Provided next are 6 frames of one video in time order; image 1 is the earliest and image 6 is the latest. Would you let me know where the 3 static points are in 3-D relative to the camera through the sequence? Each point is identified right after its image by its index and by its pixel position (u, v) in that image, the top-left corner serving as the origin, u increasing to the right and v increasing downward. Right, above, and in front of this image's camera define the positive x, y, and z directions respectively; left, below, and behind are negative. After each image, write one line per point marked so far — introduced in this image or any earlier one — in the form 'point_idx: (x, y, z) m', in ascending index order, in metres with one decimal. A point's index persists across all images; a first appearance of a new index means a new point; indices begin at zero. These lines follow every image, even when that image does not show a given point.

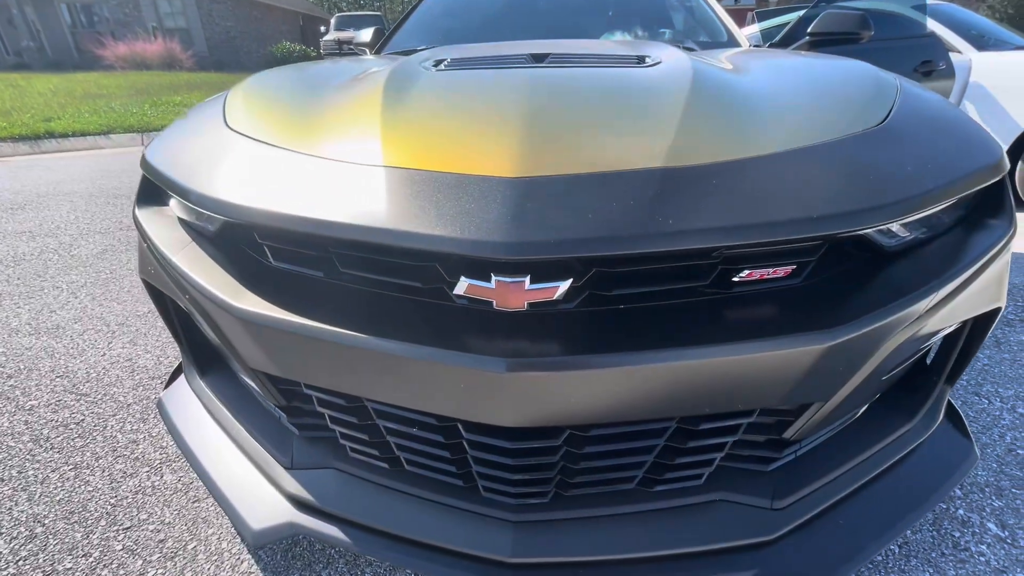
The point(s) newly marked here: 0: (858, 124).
0: (+0.6, +0.3, +0.9) m
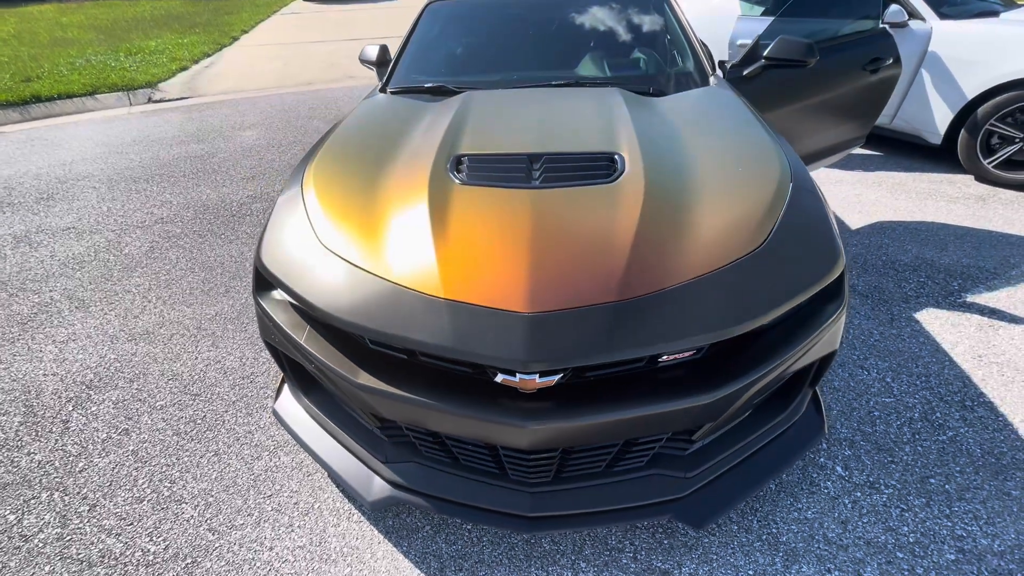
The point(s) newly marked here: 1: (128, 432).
0: (+0.7, +0.2, +1.4) m
1: (-1.6, -0.6, +2.0) m
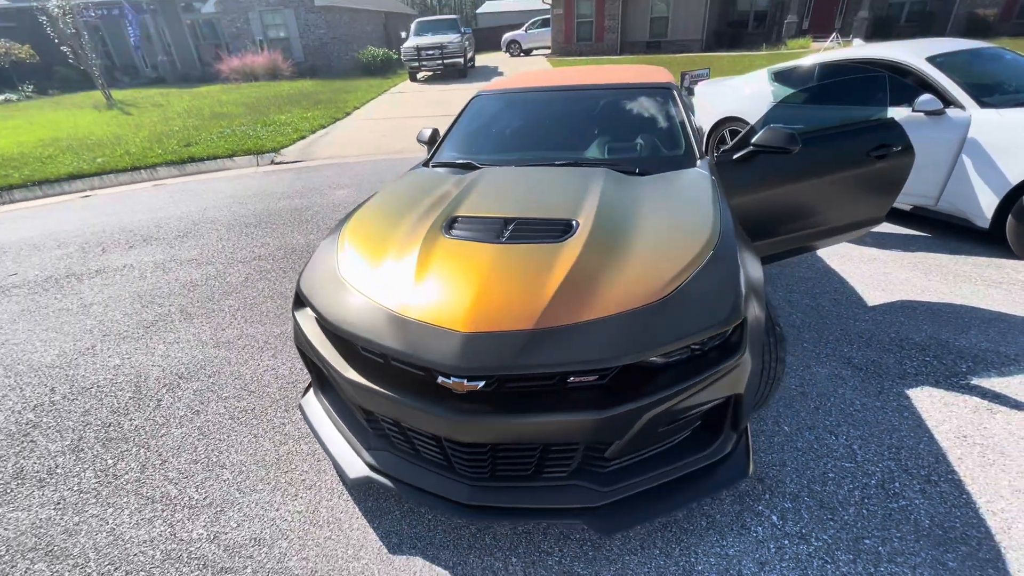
0: (+0.5, 0.0, +1.7) m
1: (-1.7, -0.7, +2.6) m
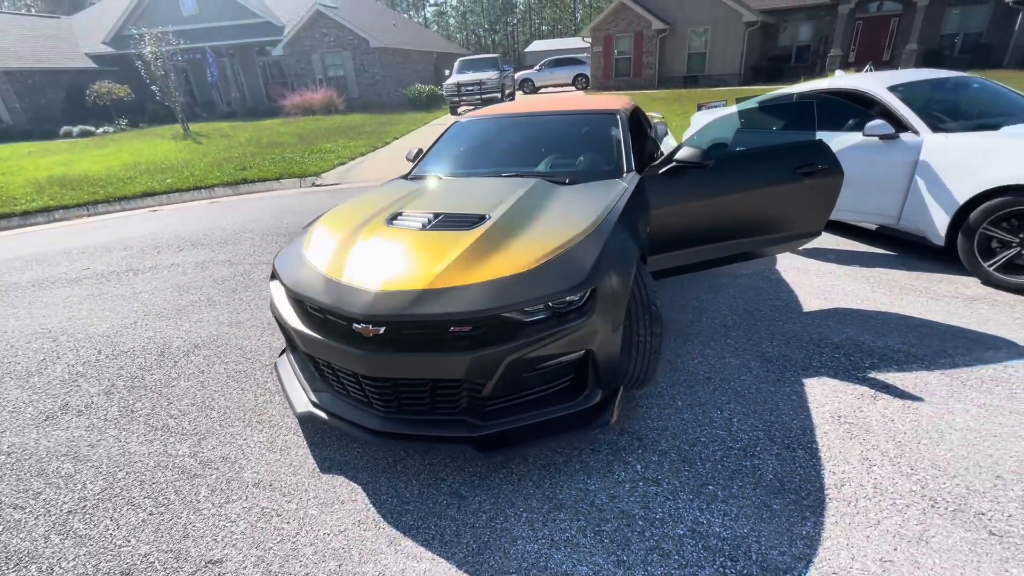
0: (+0.1, +0.1, +2.1) m
1: (-2.1, -0.6, +3.2) m
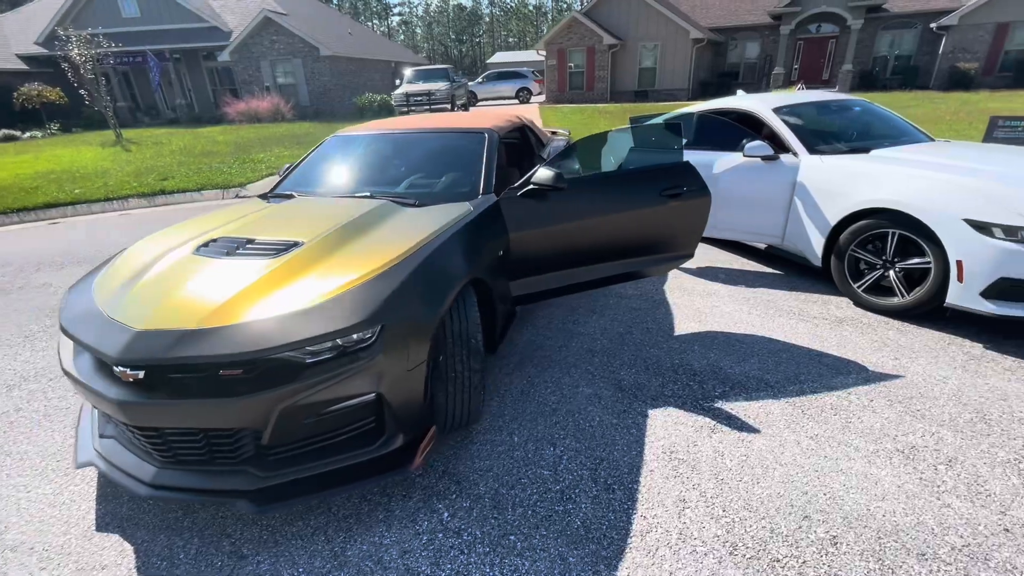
0: (-0.8, 0.0, +1.9) m
1: (-3.0, -0.7, +2.9) m
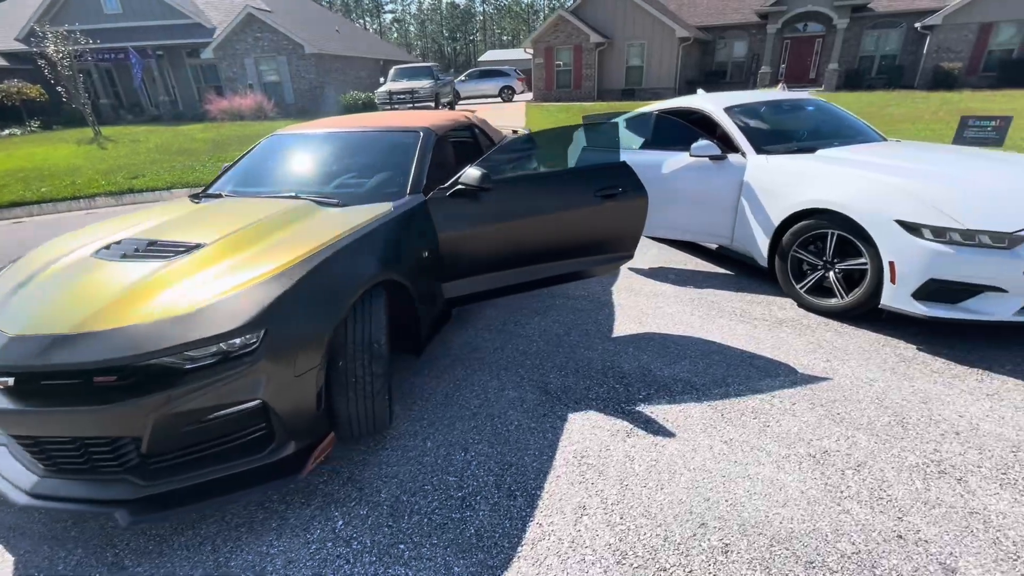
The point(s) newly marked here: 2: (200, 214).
0: (-1.2, -0.1, +1.9) m
1: (-3.4, -0.7, +2.8) m
2: (-1.8, +0.4, +2.8) m
